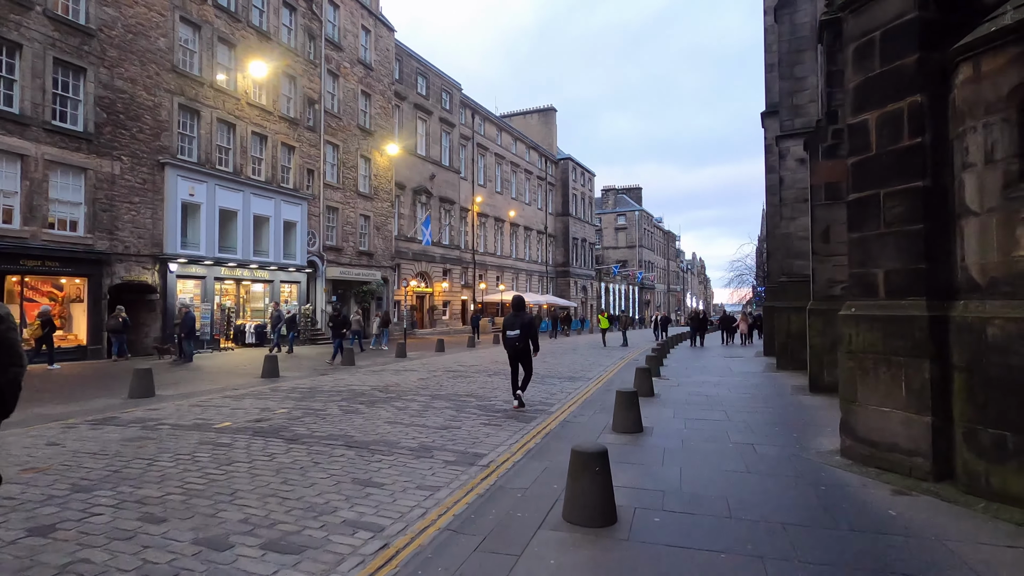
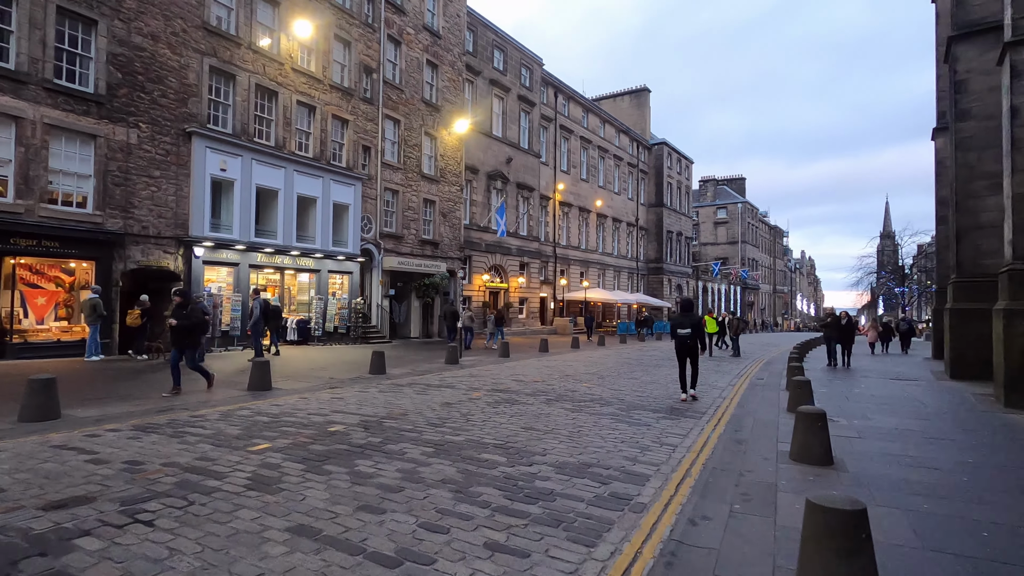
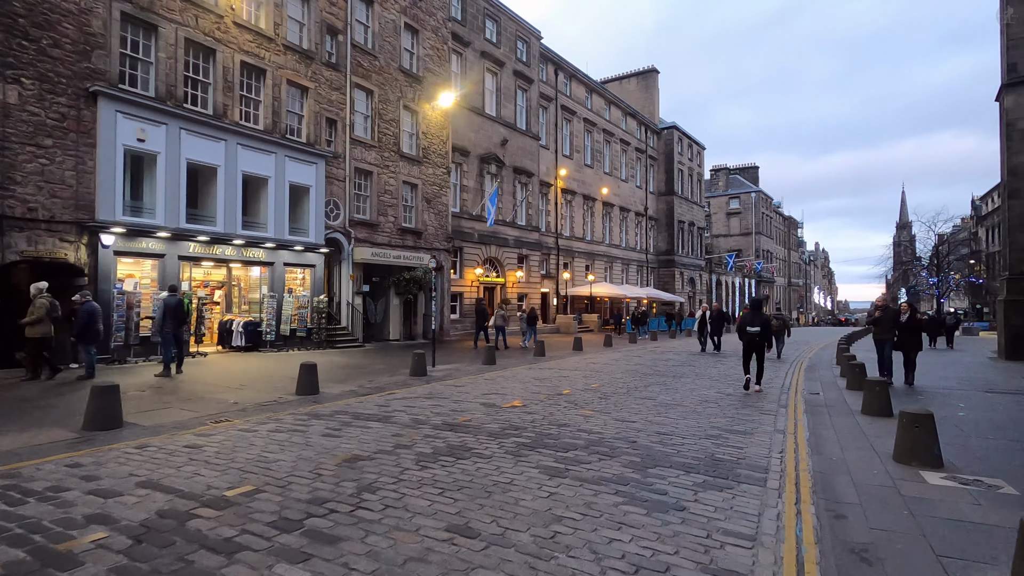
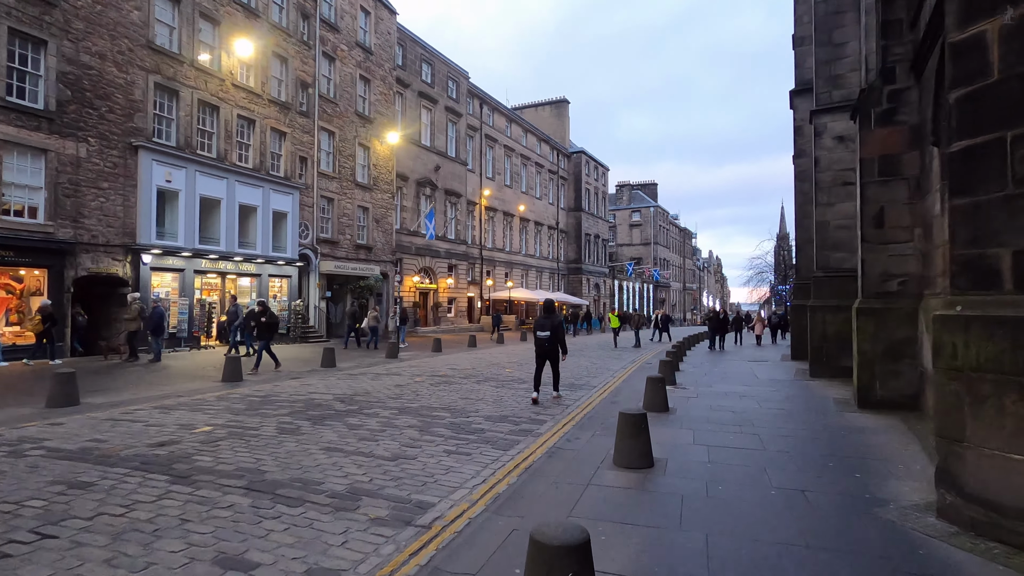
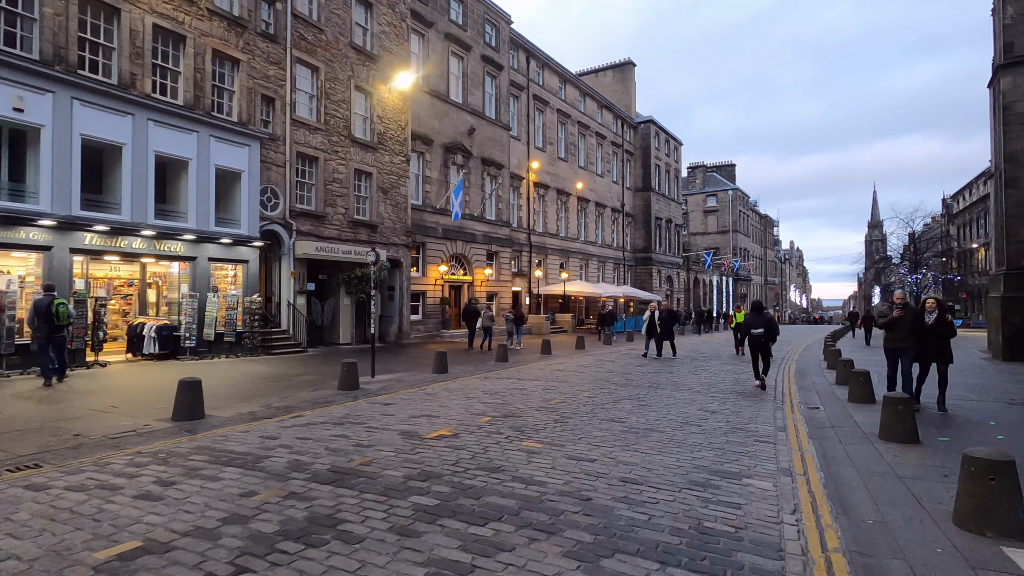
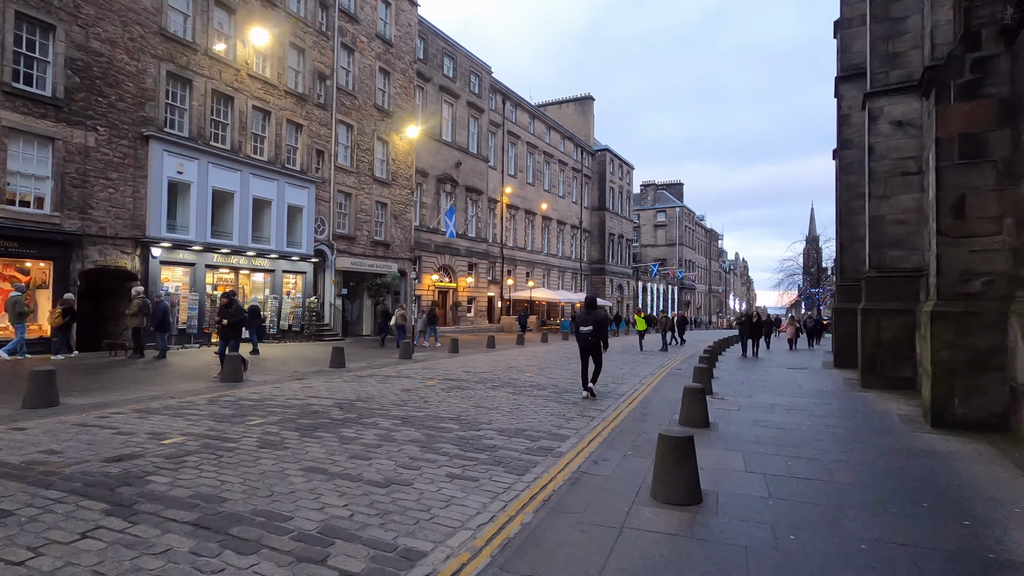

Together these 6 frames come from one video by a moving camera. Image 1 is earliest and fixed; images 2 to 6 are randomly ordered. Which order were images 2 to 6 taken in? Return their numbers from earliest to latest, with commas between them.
4, 6, 2, 3, 5
